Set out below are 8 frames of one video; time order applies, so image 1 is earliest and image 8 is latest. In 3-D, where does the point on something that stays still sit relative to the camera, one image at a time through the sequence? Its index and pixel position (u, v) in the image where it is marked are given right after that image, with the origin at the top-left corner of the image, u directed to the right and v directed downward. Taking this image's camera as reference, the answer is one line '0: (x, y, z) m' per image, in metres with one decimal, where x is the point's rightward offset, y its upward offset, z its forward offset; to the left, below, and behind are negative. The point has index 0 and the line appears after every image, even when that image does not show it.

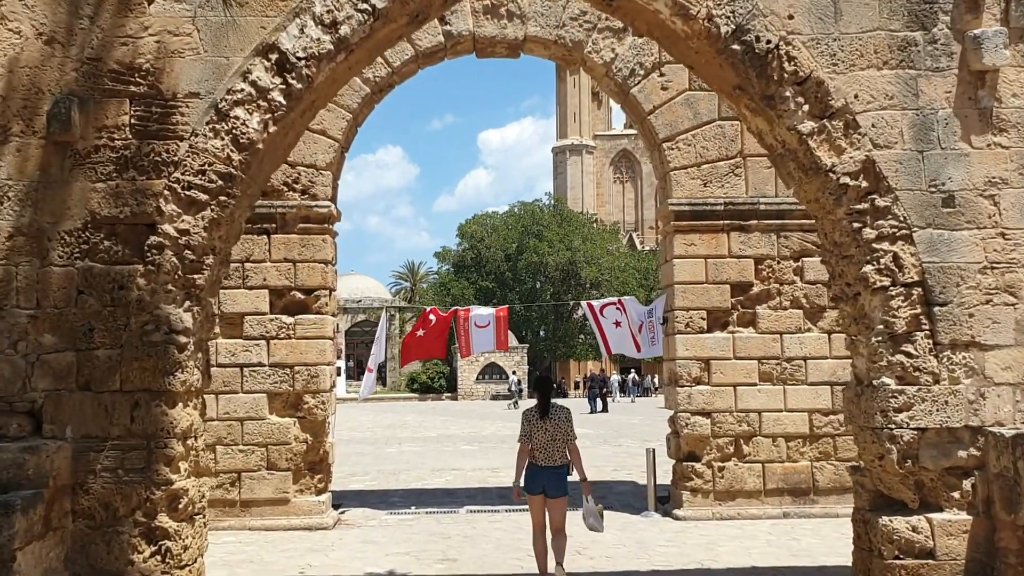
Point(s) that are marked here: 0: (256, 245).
0: (-2.9, +0.5, +11.1) m
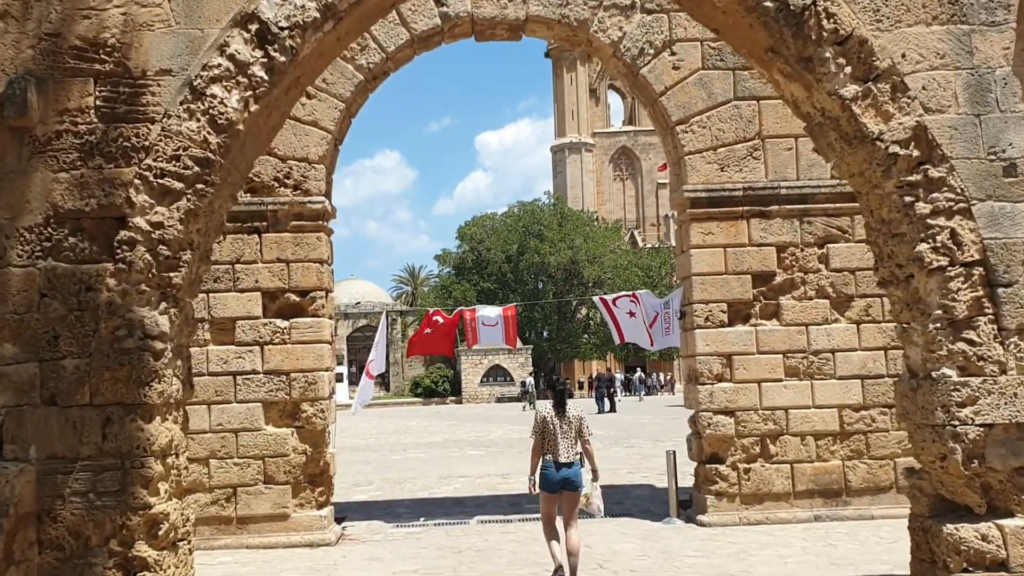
0: (-2.8, +0.5, +10.4) m
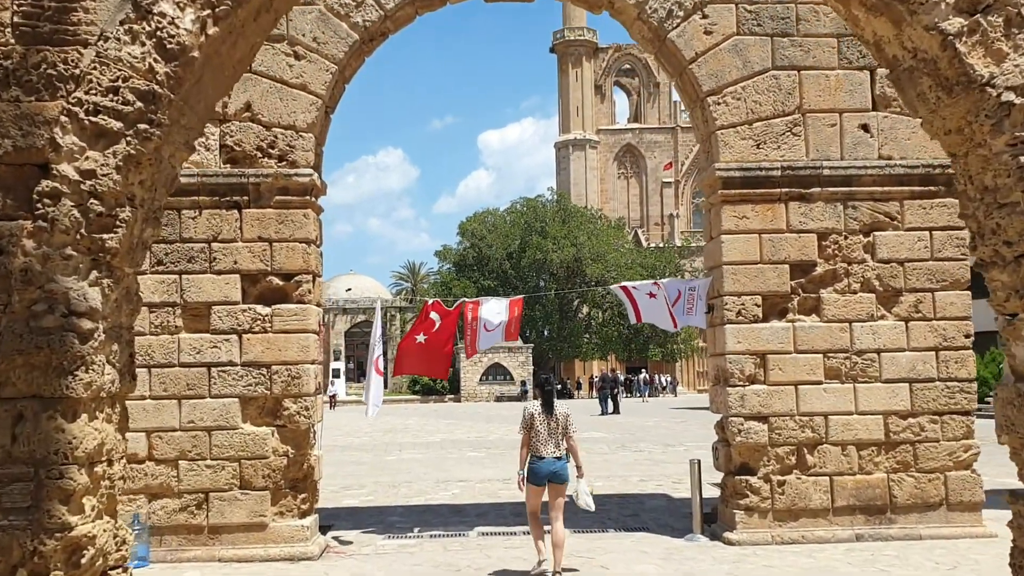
0: (-2.8, +0.6, +9.3) m
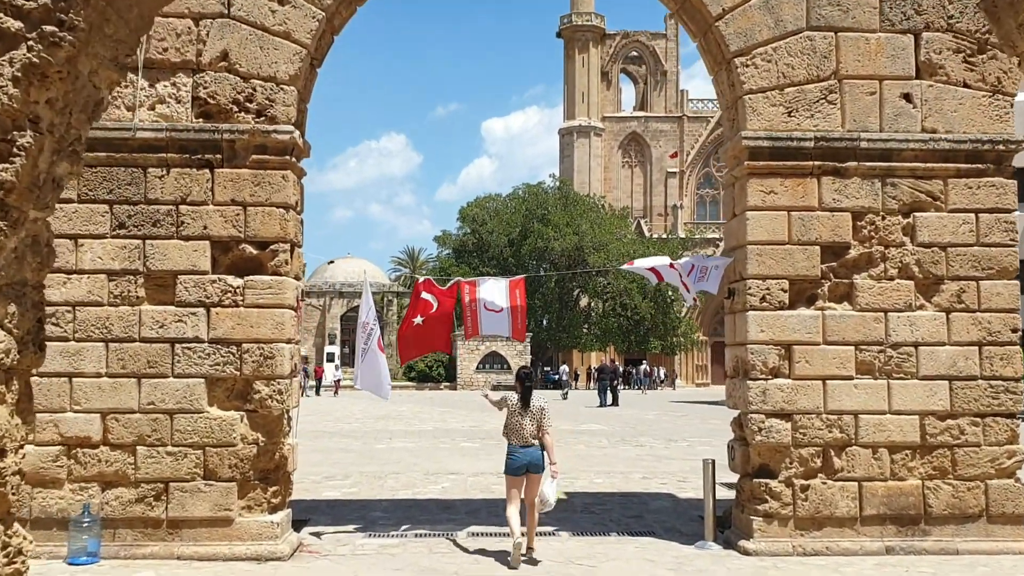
0: (-2.7, +0.9, +8.4) m
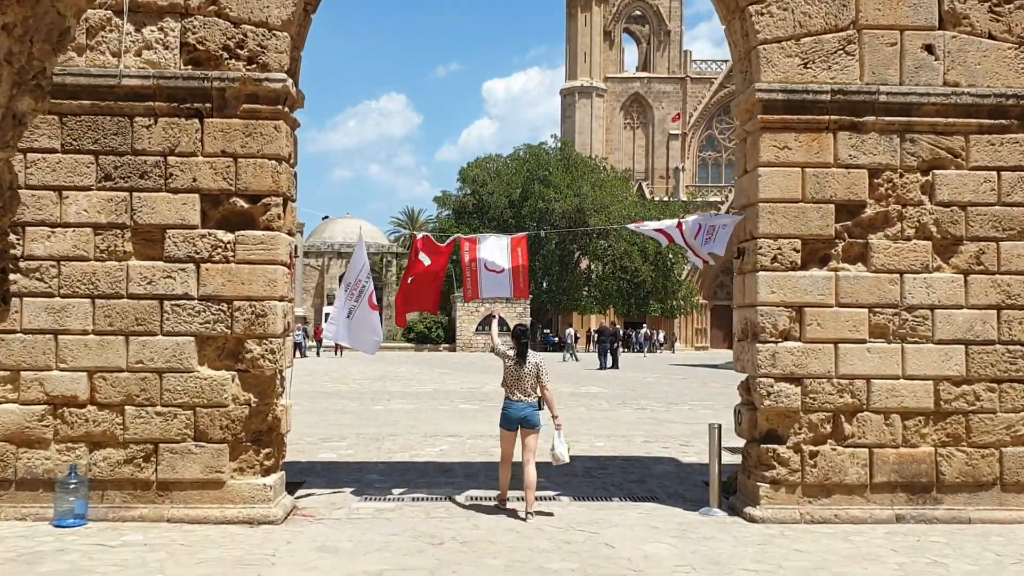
0: (-2.7, +1.3, +8.0) m
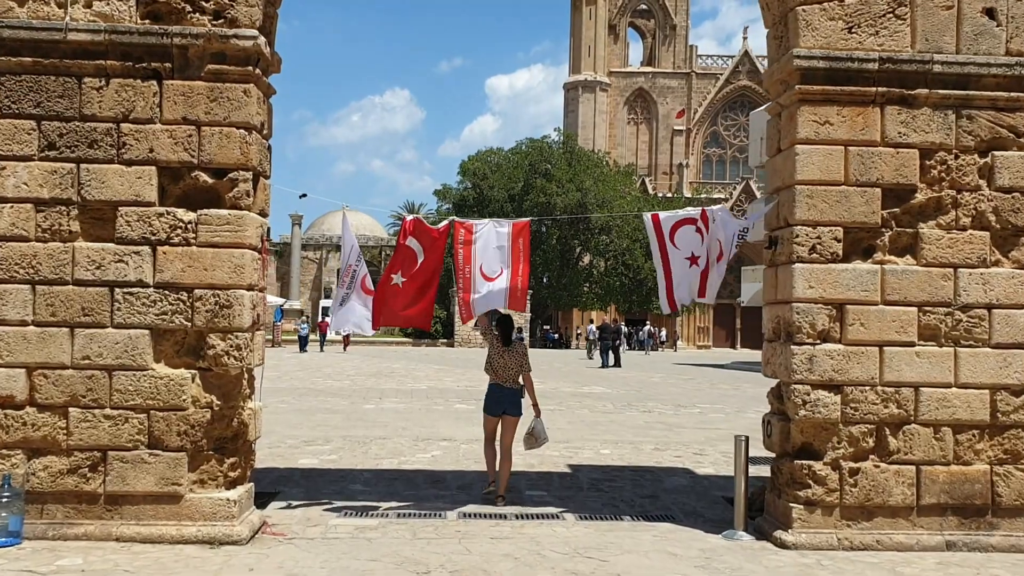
0: (-2.7, +1.4, +7.0) m
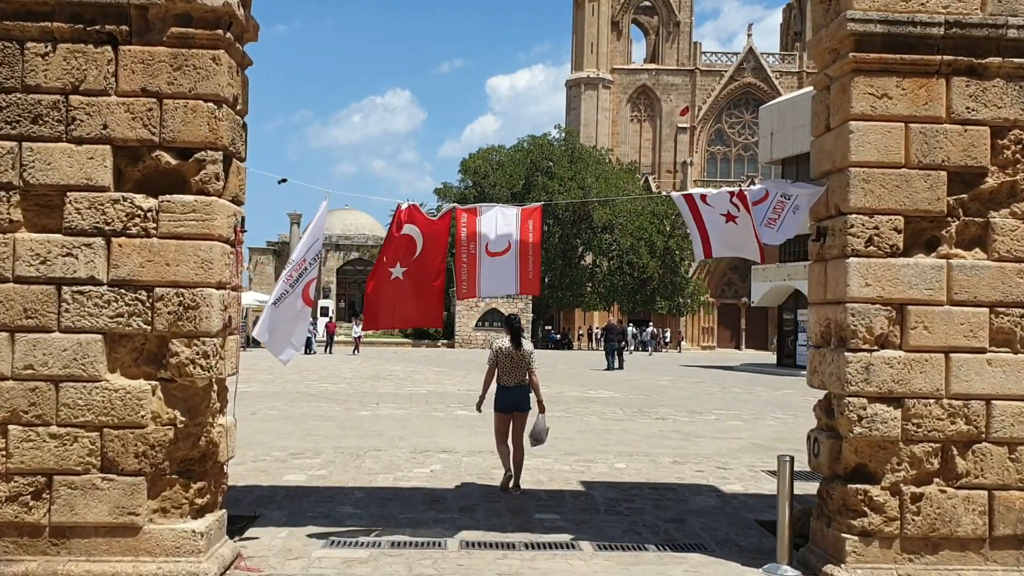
0: (-2.6, +1.4, +6.1) m
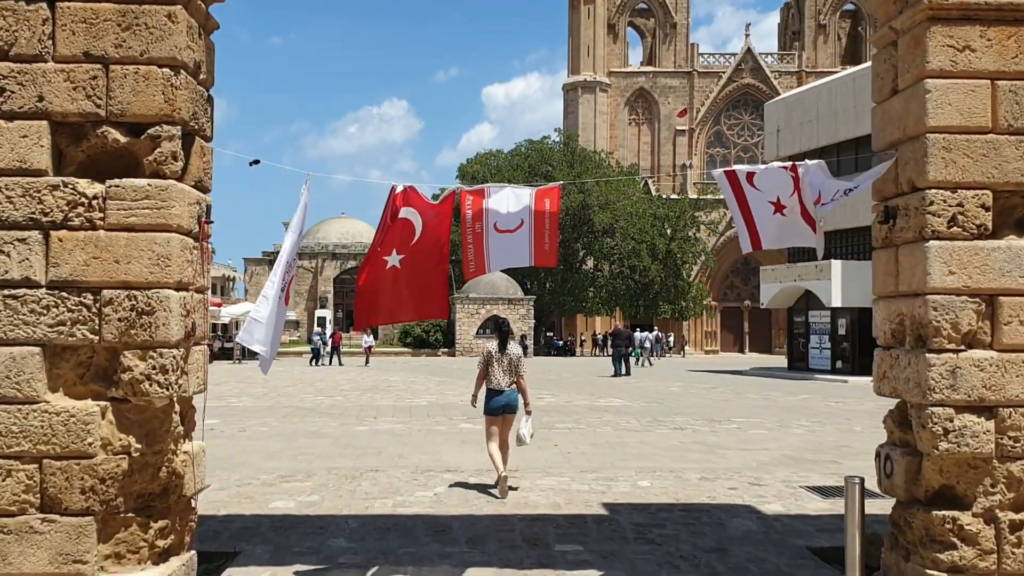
0: (-2.6, +1.4, +5.1) m
